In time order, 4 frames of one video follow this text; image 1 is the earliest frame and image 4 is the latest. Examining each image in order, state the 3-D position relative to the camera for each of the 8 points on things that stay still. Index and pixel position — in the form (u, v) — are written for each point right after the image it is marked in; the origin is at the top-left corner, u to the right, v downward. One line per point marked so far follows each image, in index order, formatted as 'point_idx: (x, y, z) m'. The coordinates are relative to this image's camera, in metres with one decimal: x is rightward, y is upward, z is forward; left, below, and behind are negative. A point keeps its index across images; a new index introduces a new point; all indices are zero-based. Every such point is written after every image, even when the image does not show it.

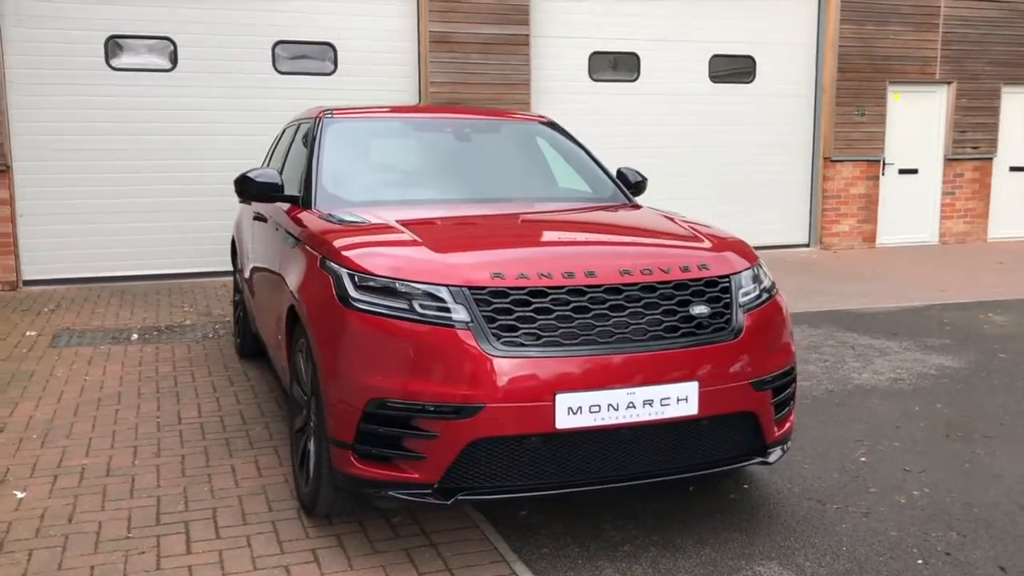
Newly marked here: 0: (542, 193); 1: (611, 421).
0: (+0.1, +0.5, +4.7) m
1: (+0.3, -0.4, +3.1) m
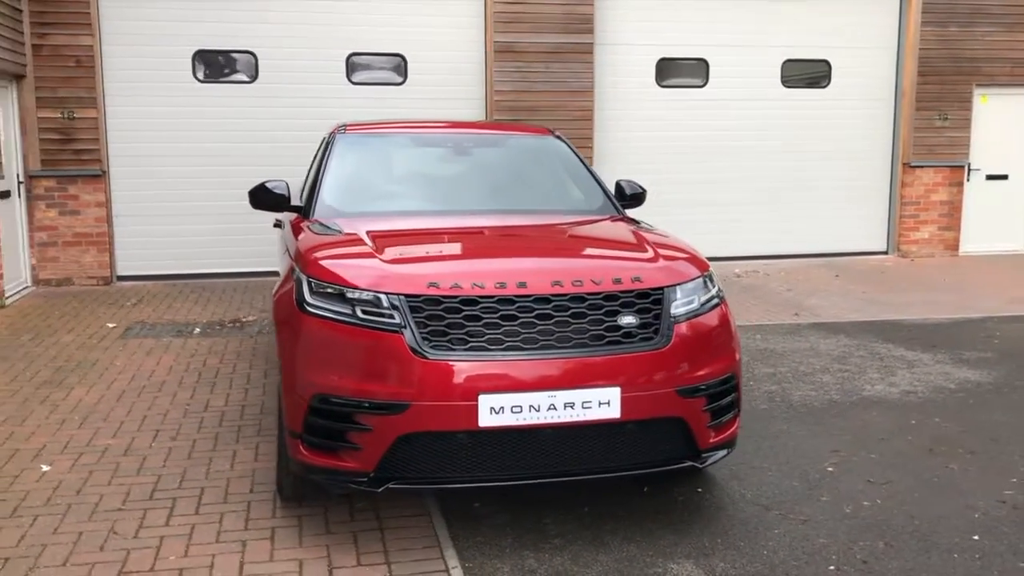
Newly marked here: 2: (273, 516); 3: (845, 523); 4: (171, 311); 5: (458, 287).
0: (+0.1, +0.4, +4.9) m
1: (+0.1, -0.5, +3.3) m
2: (-0.9, -0.9, +3.7) m
3: (+1.3, -0.9, +3.7) m
4: (-3.0, -0.2, +8.3) m
5: (-0.2, 0.0, +3.4) m
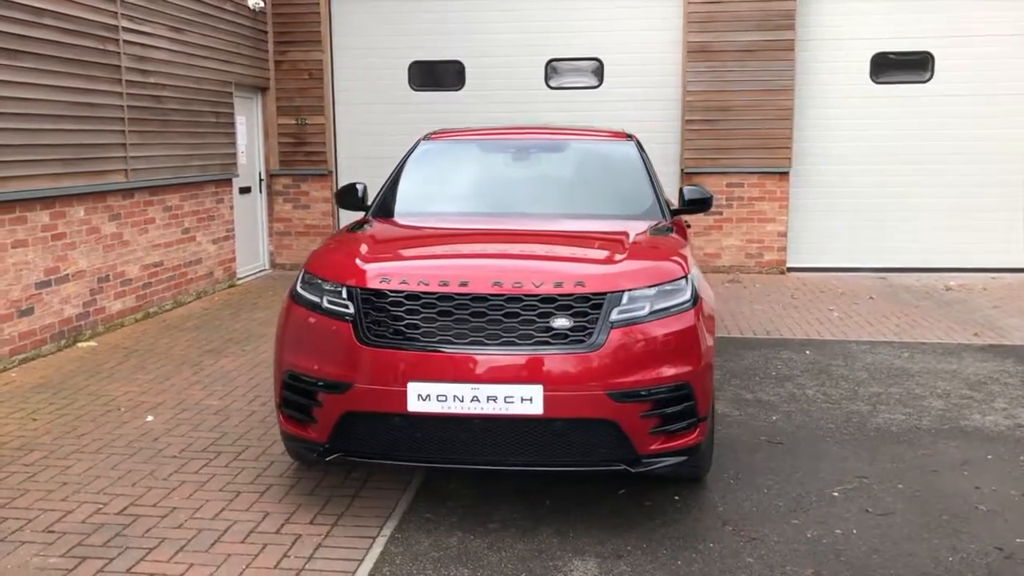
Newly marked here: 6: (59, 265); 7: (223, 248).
0: (+0.4, +0.4, +5.1) m
1: (-0.2, -0.5, +3.6) m
2: (-1.1, -0.9, +4.3) m
3: (+1.0, -1.0, +3.5) m
4: (-1.5, -0.1, +9.3) m
5: (-0.4, 0.0, +3.7) m
6: (-3.2, +0.2, +6.7) m
7: (-2.9, +0.4, +9.6) m
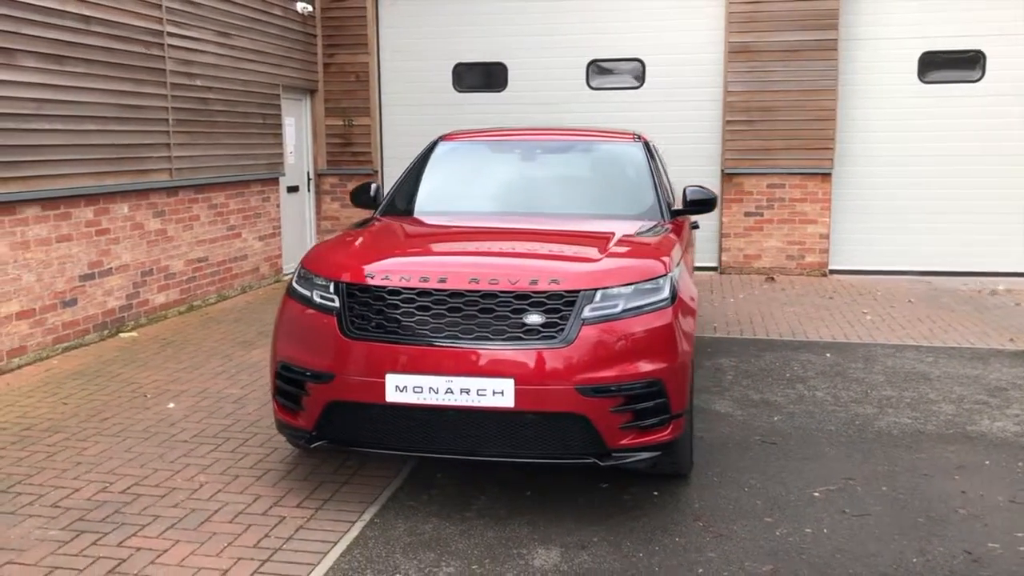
0: (+0.4, +0.4, +5.2) m
1: (-0.3, -0.4, +3.7) m
2: (-1.1, -0.8, +4.5) m
3: (+0.9, -1.0, +3.6) m
4: (-1.1, -0.1, +9.5) m
5: (-0.5, 0.0, +3.9) m
6: (-3.1, +0.2, +7.1) m
7: (-2.5, +0.5, +9.9) m
